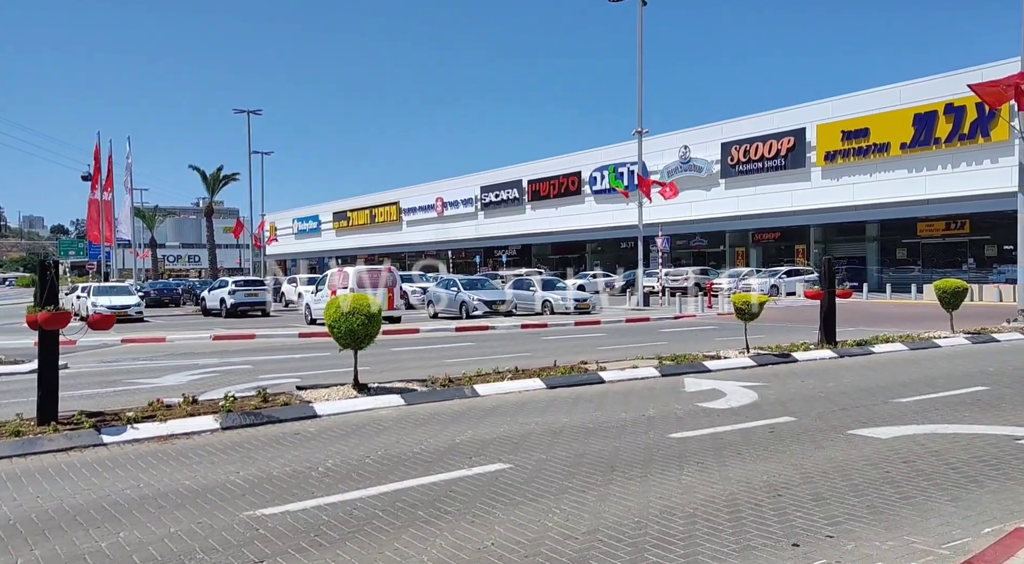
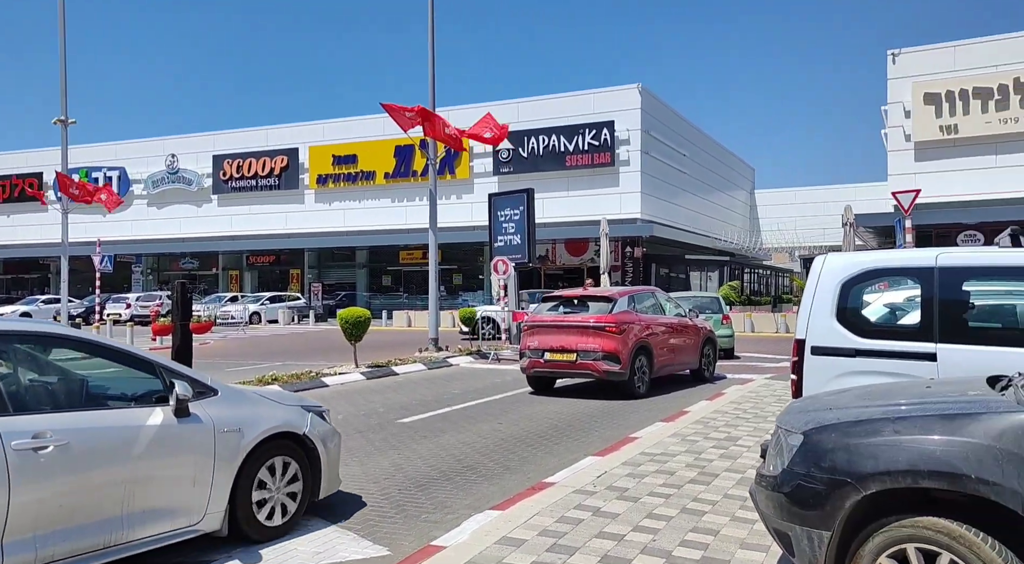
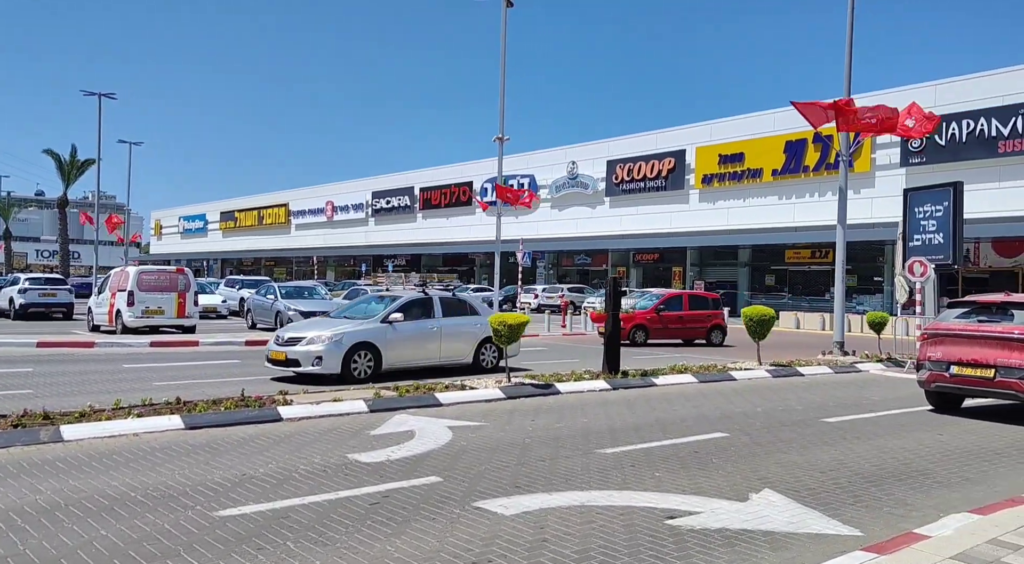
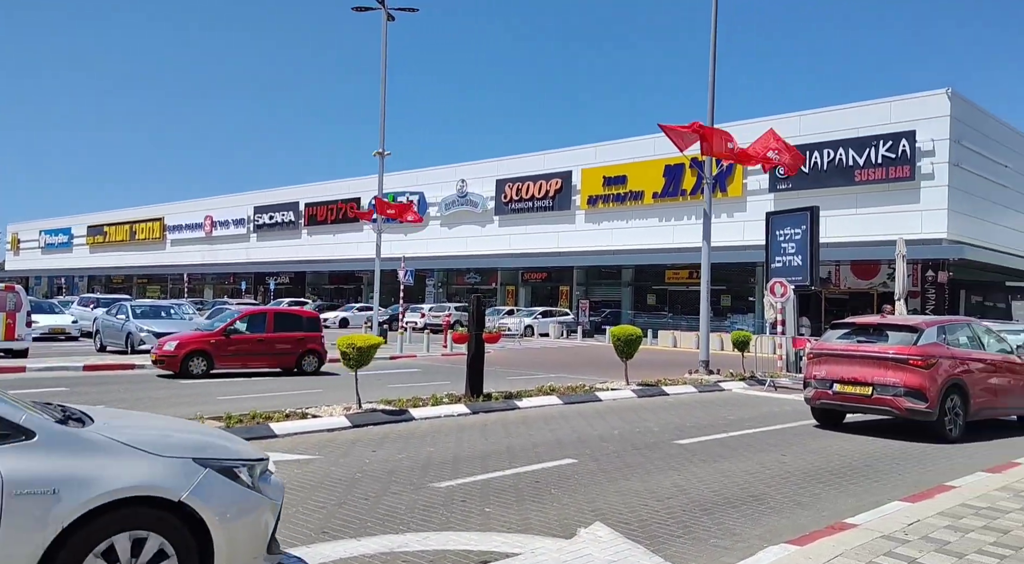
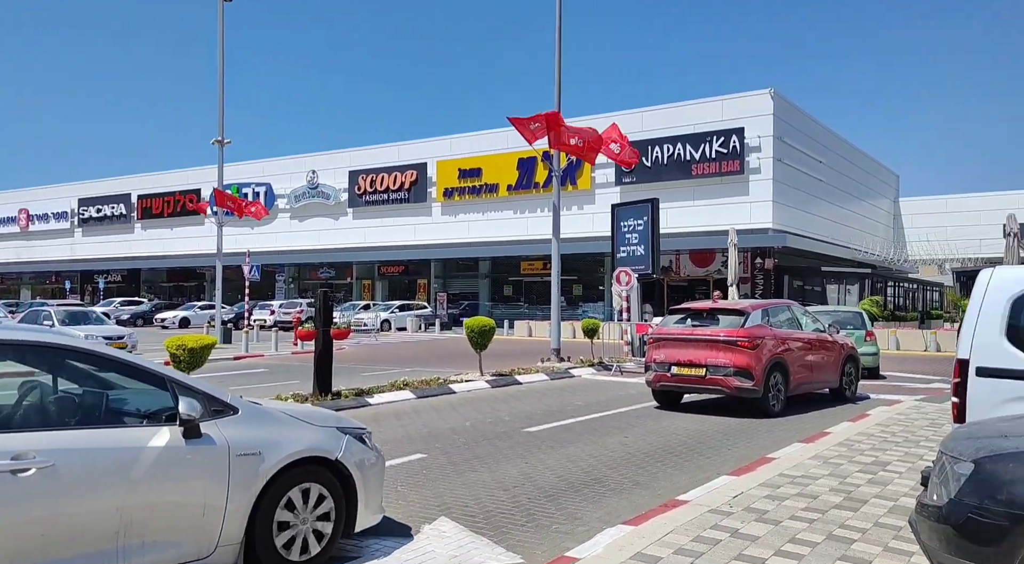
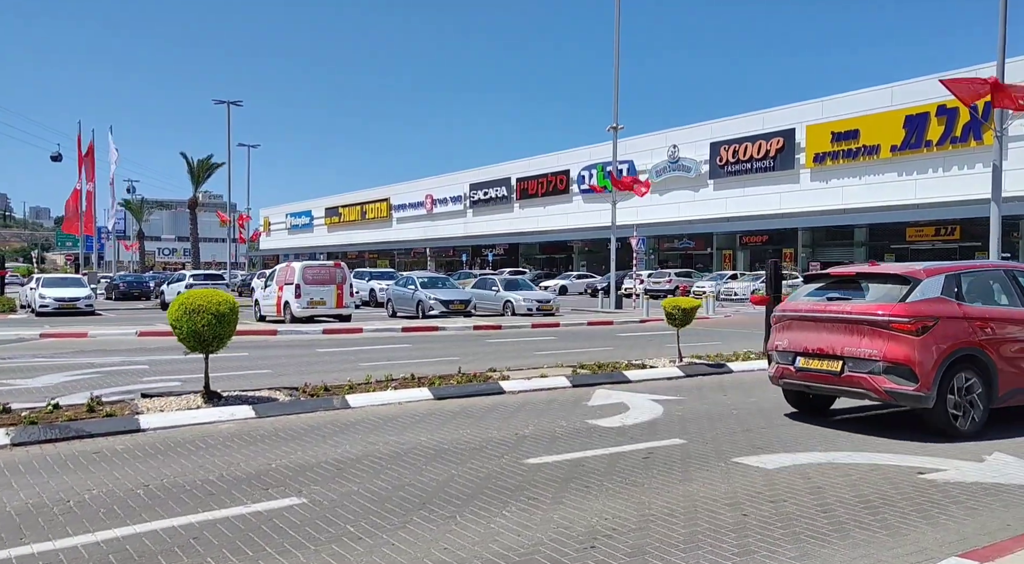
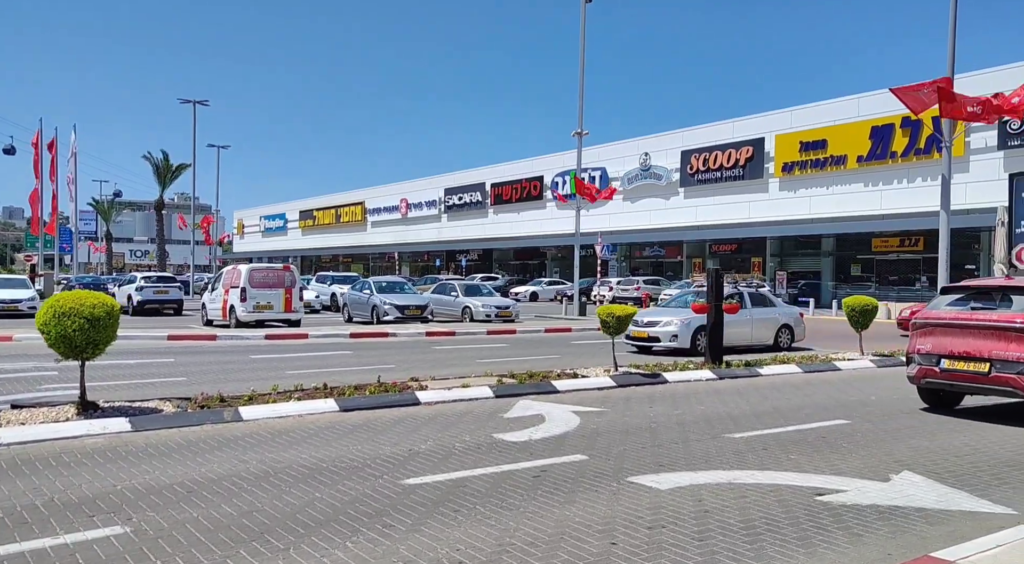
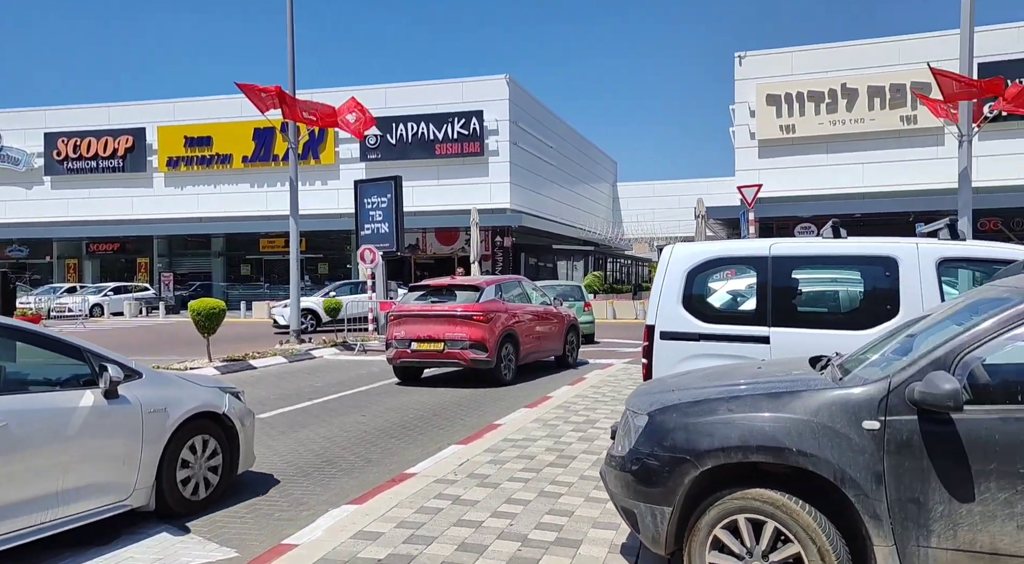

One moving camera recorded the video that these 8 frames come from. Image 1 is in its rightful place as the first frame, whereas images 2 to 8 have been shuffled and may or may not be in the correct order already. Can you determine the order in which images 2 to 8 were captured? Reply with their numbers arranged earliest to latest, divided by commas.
6, 7, 3, 4, 5, 2, 8
